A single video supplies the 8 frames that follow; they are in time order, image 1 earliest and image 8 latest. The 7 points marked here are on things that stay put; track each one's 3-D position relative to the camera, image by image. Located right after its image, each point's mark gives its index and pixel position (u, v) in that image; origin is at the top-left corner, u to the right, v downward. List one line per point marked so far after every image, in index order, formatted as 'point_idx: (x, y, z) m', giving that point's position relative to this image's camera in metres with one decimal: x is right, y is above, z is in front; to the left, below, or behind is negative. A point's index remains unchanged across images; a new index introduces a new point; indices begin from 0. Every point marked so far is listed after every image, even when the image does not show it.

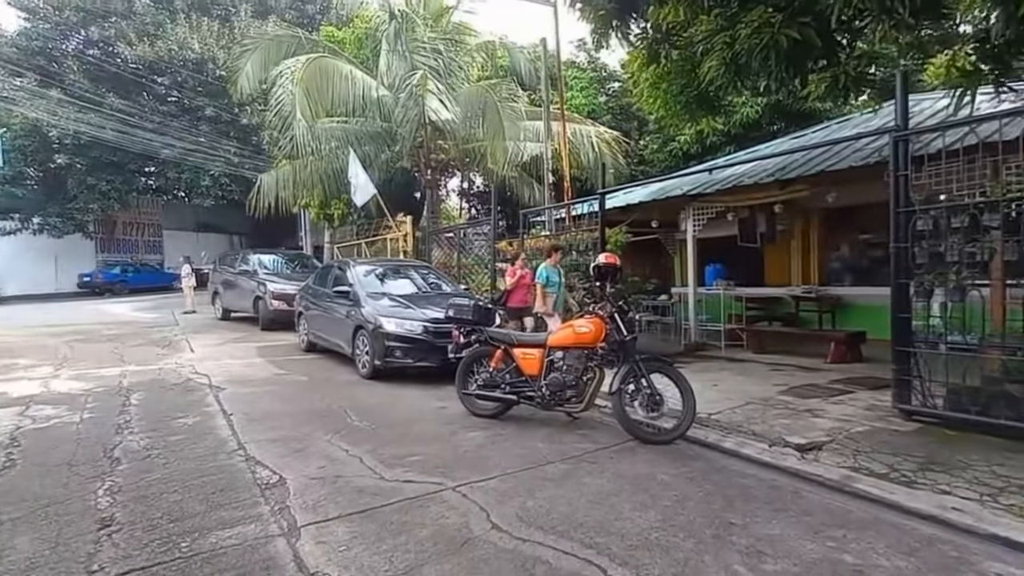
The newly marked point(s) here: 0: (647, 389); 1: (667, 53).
0: (+1.3, -0.9, +5.1) m
1: (+2.2, +3.4, +8.0) m
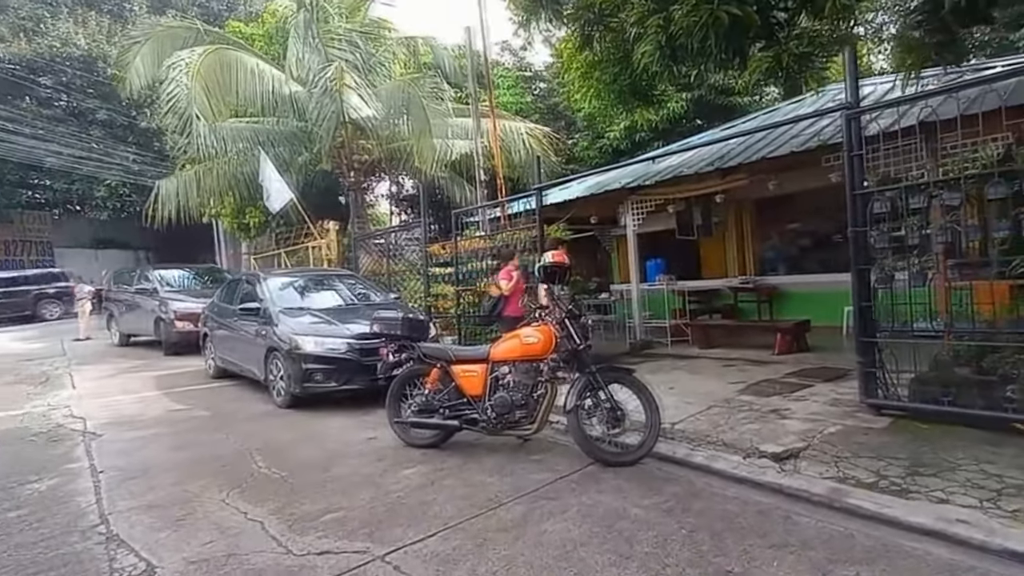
0: (+0.8, -0.9, +4.5) m
1: (+1.1, +3.4, +7.5) m
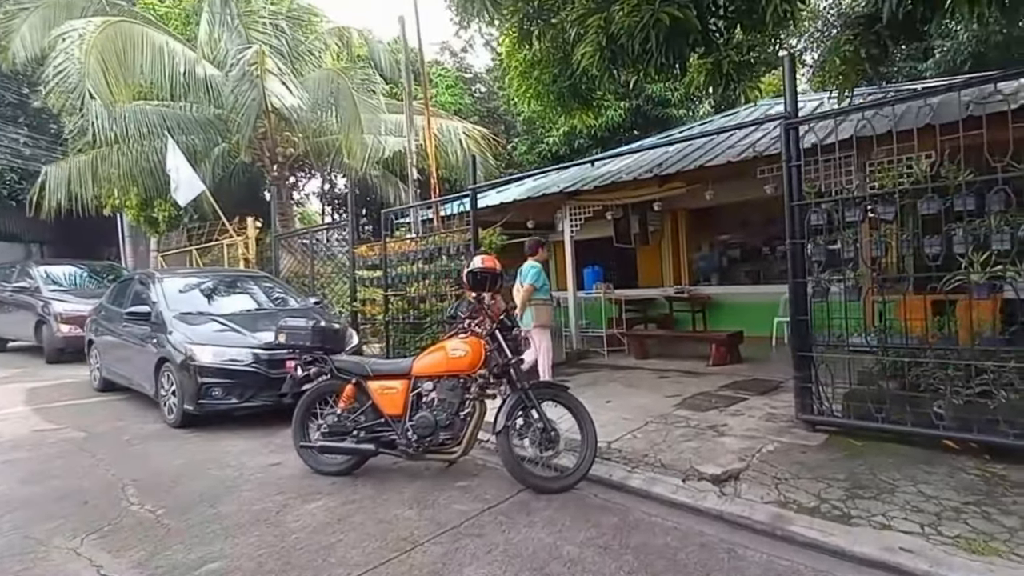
0: (+0.2, -1.0, +4.2) m
1: (+0.3, +3.3, +7.2) m
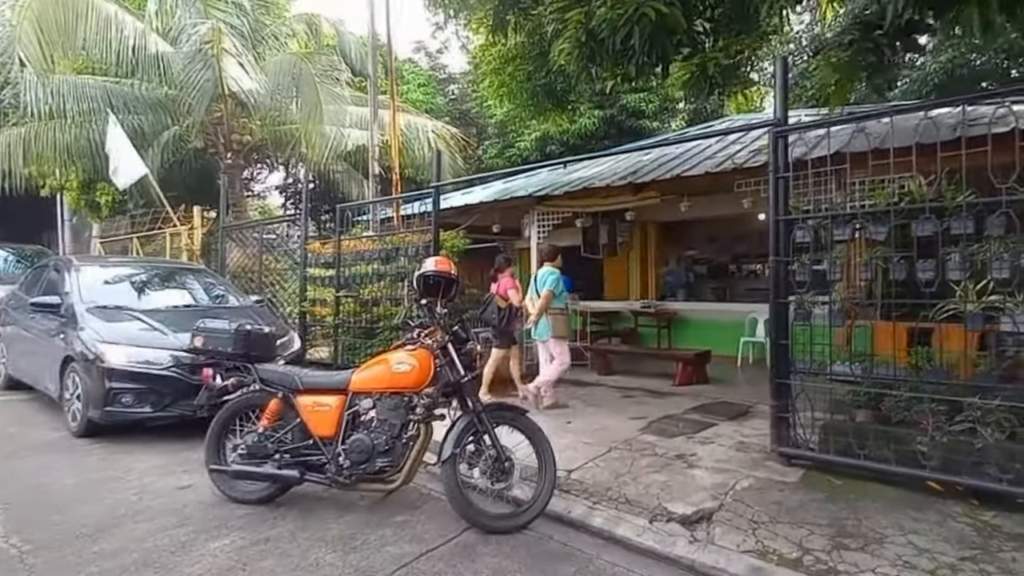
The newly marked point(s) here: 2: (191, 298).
0: (-0.1, -1.1, +3.7) m
1: (0.0, +3.2, +6.7) m
2: (-3.8, -0.1, +6.6) m
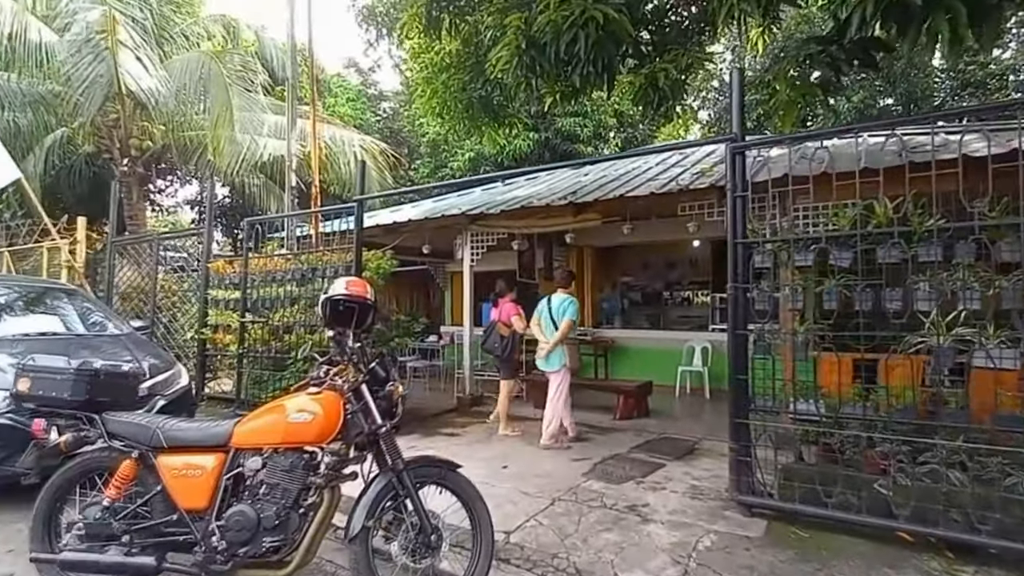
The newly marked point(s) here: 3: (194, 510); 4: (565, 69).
0: (-0.5, -1.2, +3.0) m
1: (-0.8, +2.9, +6.2) m
2: (-4.5, -0.4, +5.5) m
3: (-1.6, -1.2, +2.9) m
4: (+0.5, +2.0, +5.0) m
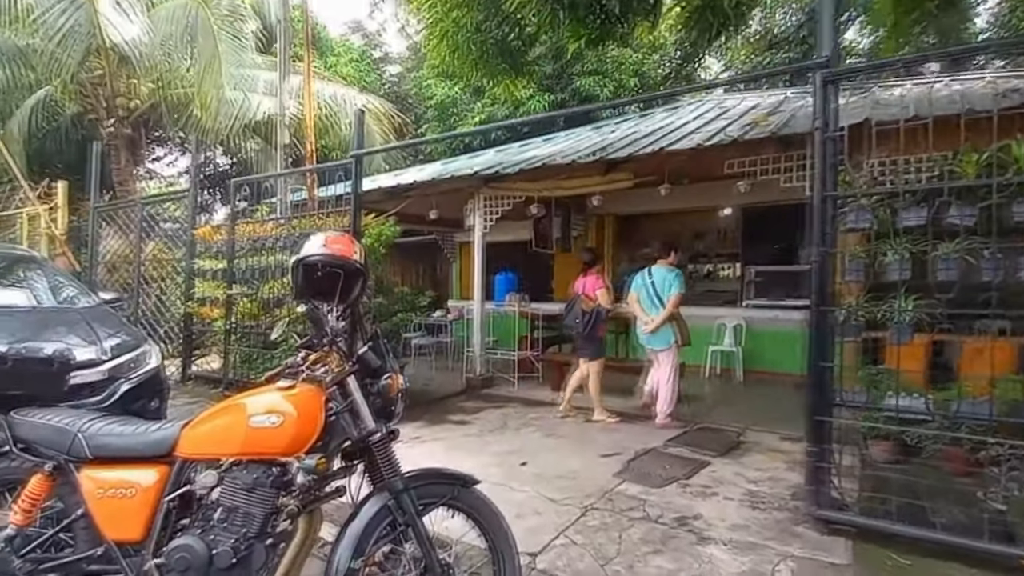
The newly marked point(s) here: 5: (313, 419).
0: (-0.4, -1.1, +2.2) m
1: (-0.6, +3.2, +5.3) m
2: (-4.3, -0.1, +4.8) m
3: (-1.5, -1.0, +2.2) m
4: (+0.7, +2.3, +4.1) m
5: (-0.8, -0.5, +2.2) m
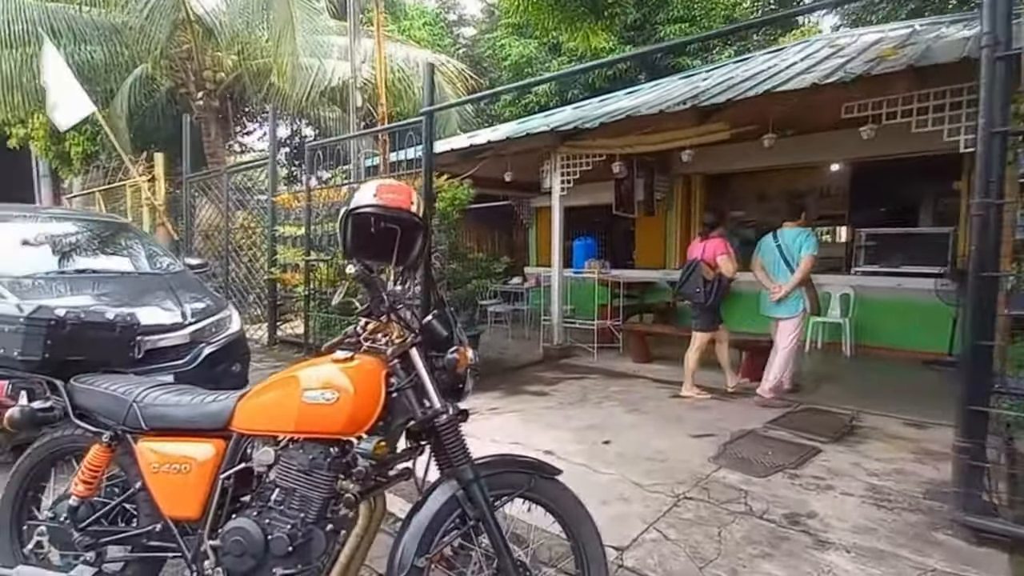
0: (-0.1, -0.9, +2.0) m
1: (+0.1, +3.5, +4.7) m
2: (-3.7, +0.2, +4.9) m
3: (-1.2, -0.8, +2.0) m
4: (+1.2, +2.5, +3.5) m
5: (-0.5, -0.4, +1.9) m
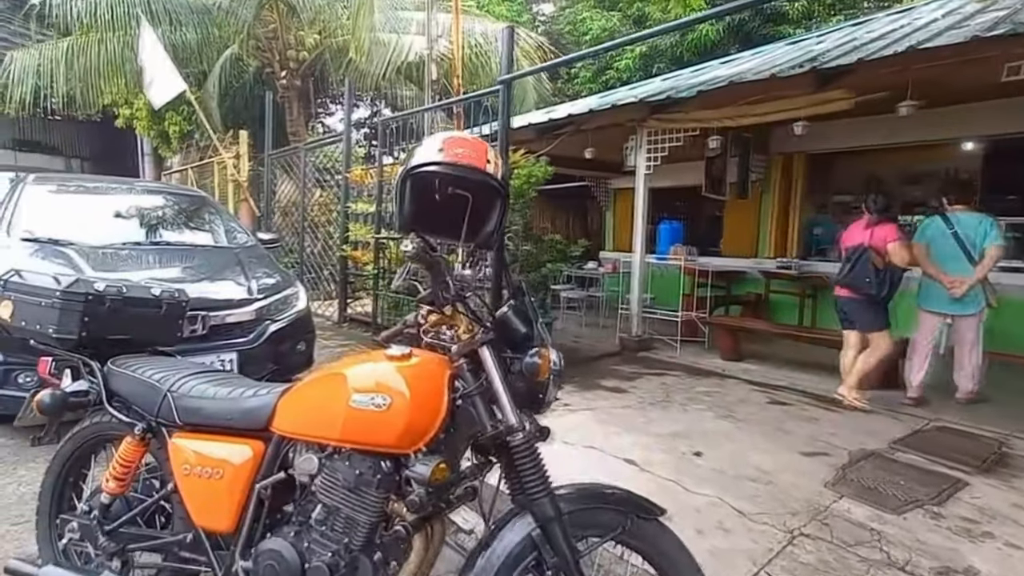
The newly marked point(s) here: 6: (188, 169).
0: (+0.2, -0.9, +1.6) m
1: (+0.9, +3.6, +4.1) m
2: (-3.0, +0.5, +4.9) m
3: (-0.9, -0.8, +1.8) m
4: (+1.8, +2.5, +2.8) m
5: (-0.2, -0.3, +1.5) m
6: (-7.2, +2.7, +12.4) m
